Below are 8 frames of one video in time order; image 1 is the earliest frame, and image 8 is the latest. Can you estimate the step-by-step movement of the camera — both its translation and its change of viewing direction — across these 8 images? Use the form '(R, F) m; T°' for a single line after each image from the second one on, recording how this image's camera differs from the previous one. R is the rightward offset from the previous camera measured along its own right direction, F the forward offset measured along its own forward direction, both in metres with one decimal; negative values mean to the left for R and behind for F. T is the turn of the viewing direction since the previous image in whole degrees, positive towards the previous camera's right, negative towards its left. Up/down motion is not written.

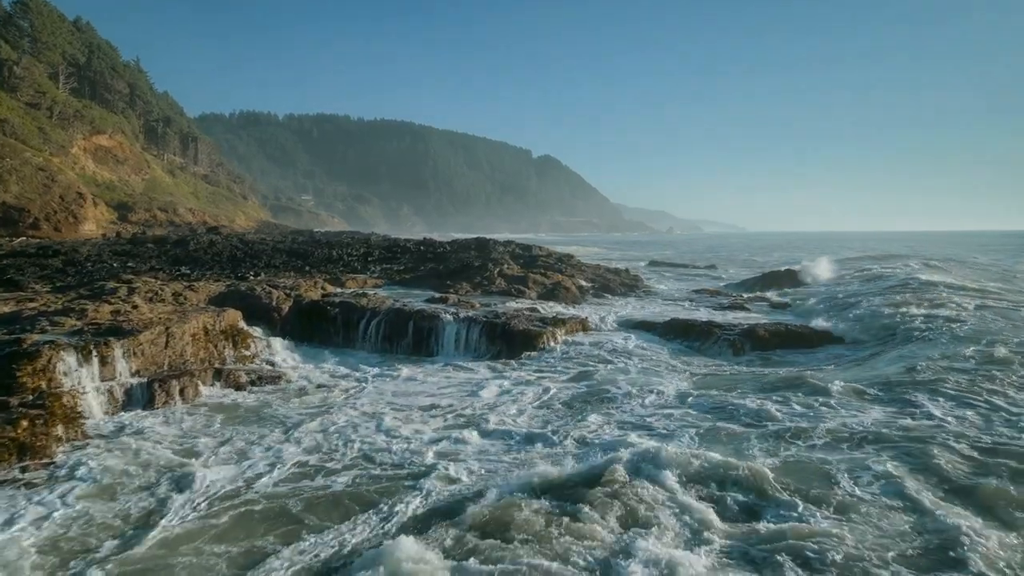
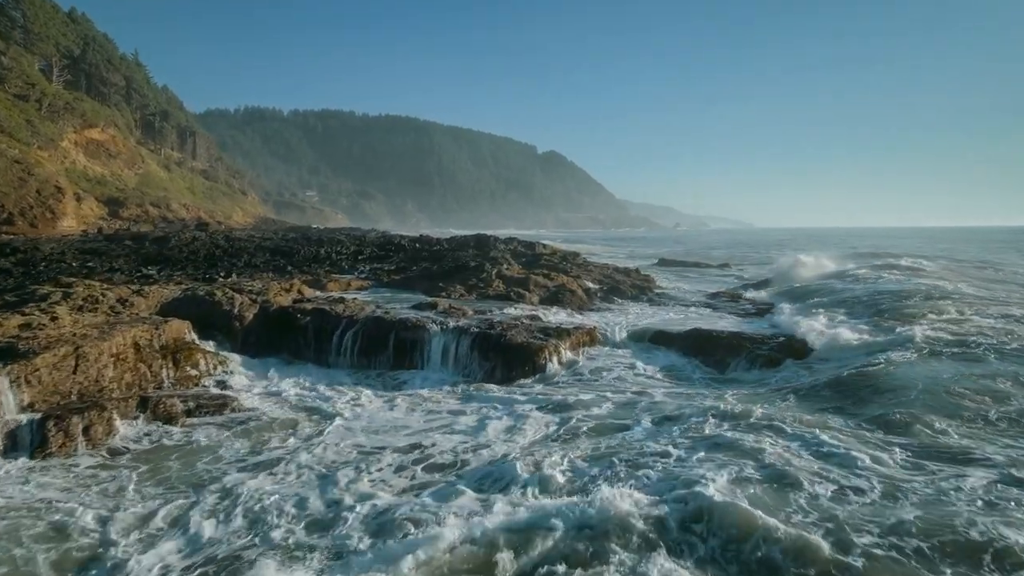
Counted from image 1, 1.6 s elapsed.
(+0.2, +2.2) m; -1°
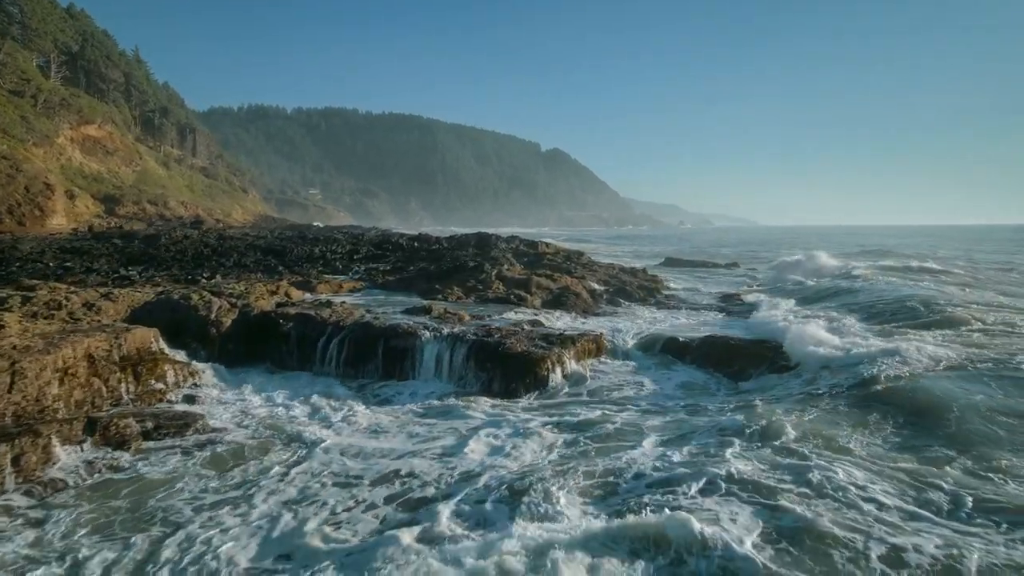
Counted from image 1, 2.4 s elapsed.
(+0.1, +1.2) m; 0°
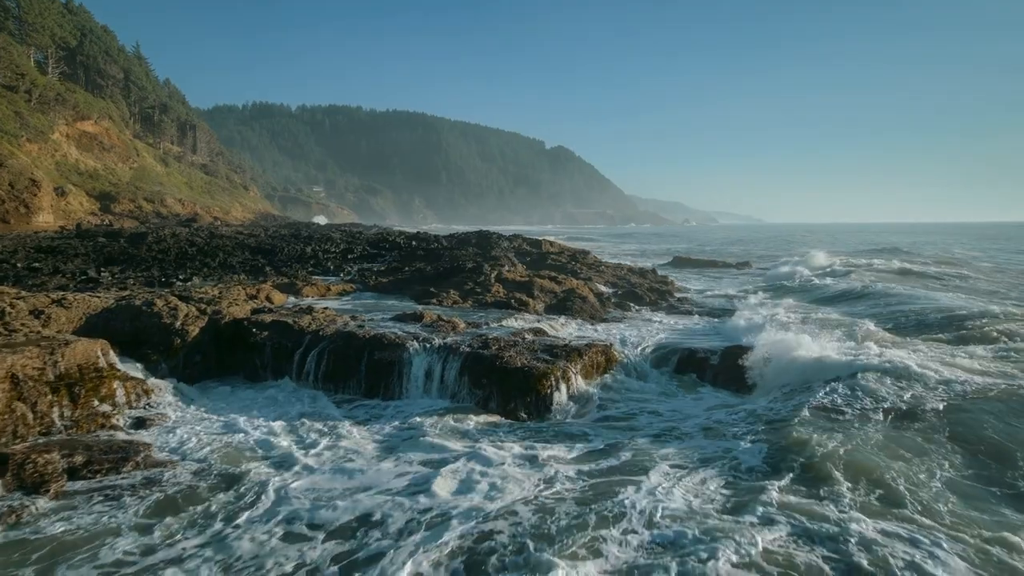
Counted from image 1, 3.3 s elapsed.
(+0.1, +1.5) m; 0°
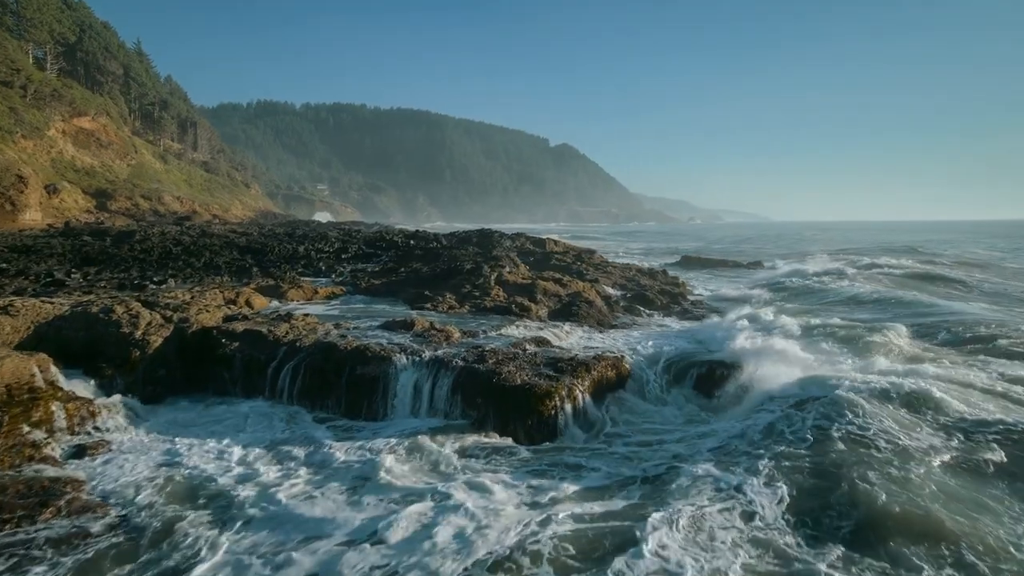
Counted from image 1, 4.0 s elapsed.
(+0.1, +1.3) m; 0°
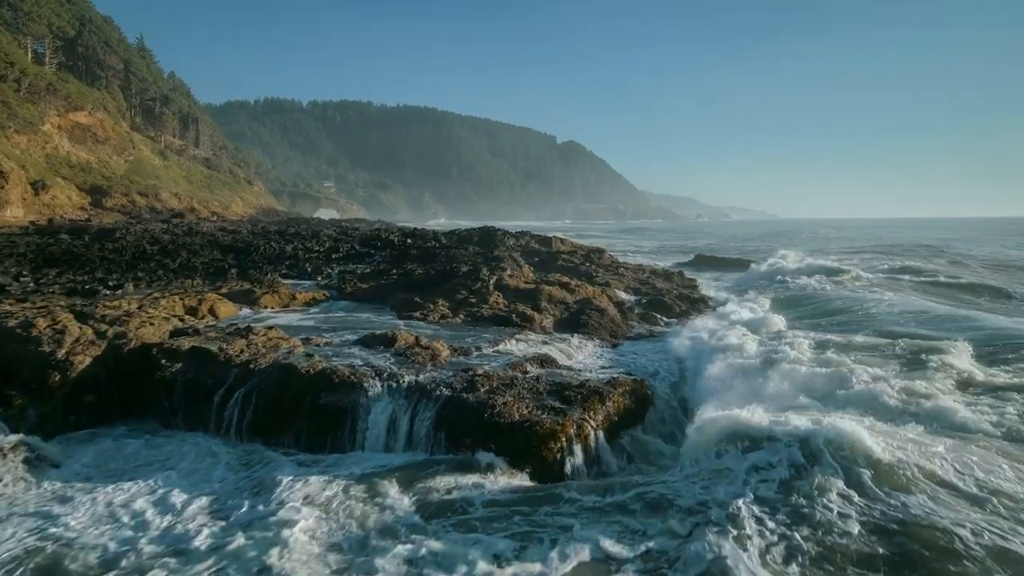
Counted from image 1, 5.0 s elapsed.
(+0.2, +1.9) m; -1°
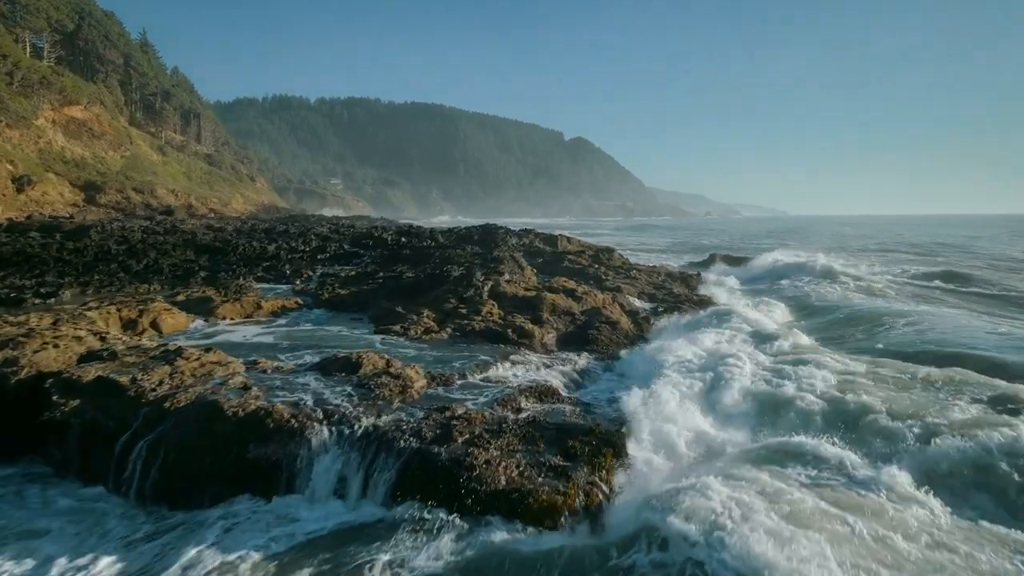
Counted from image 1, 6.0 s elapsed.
(+0.3, +2.1) m; -1°
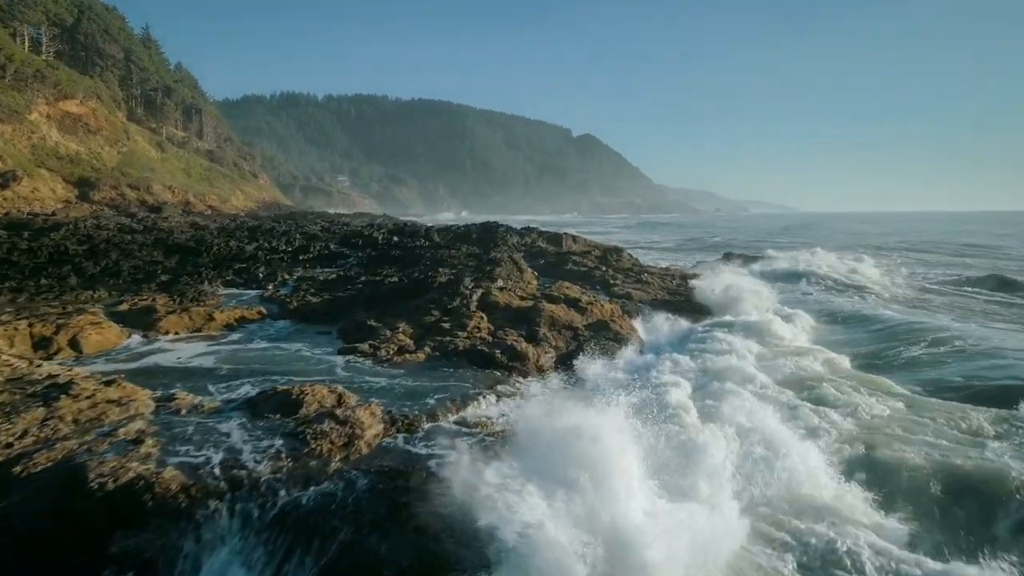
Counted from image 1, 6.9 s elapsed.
(+0.3, +1.9) m; -1°
